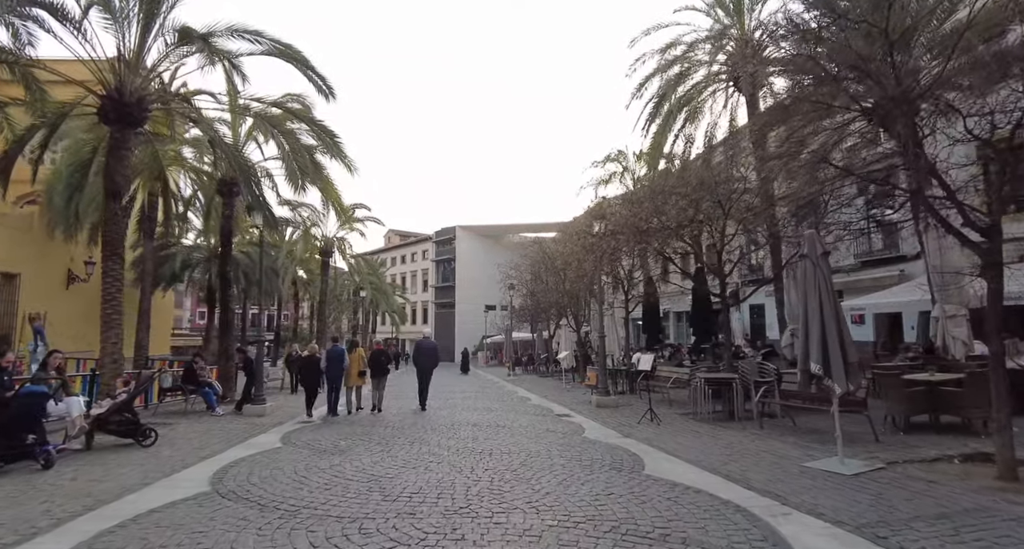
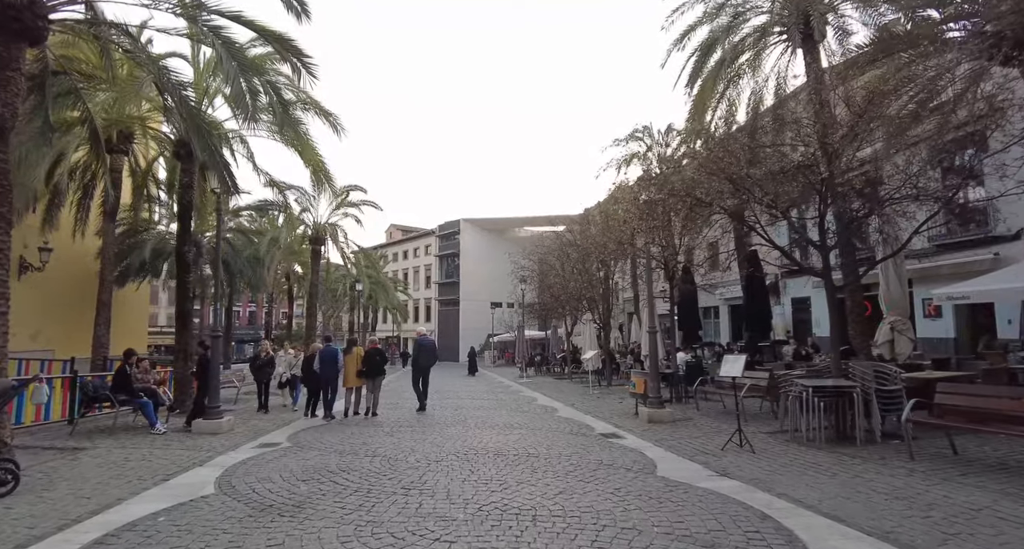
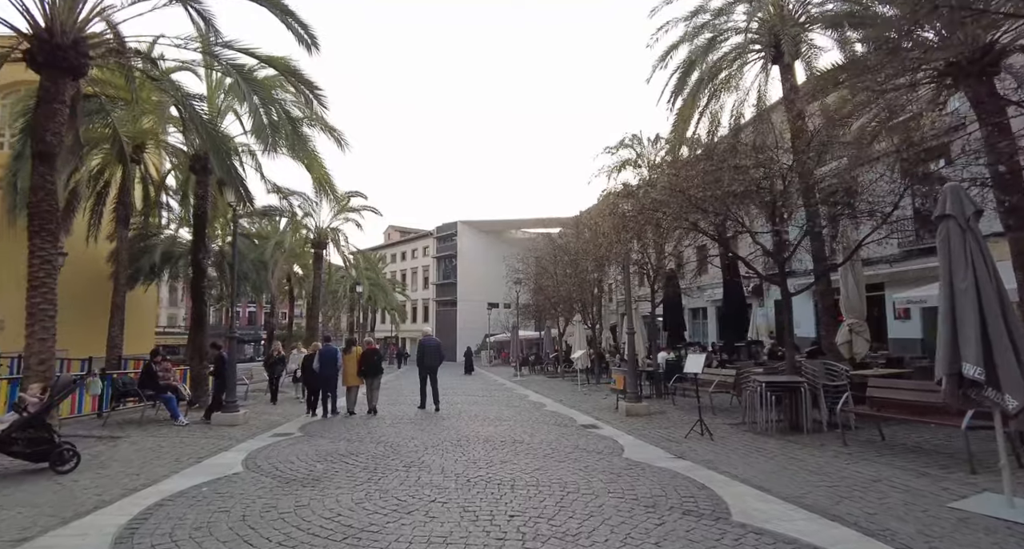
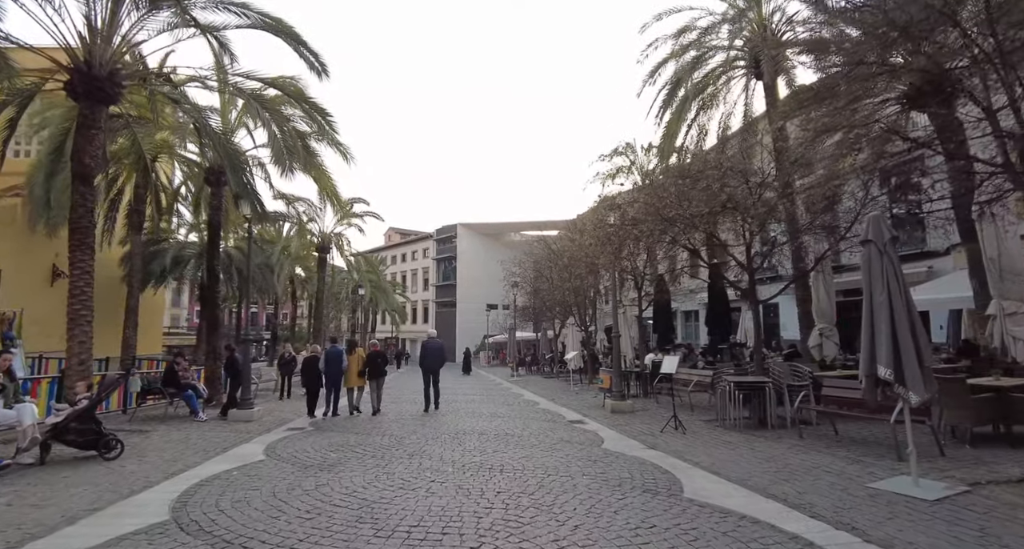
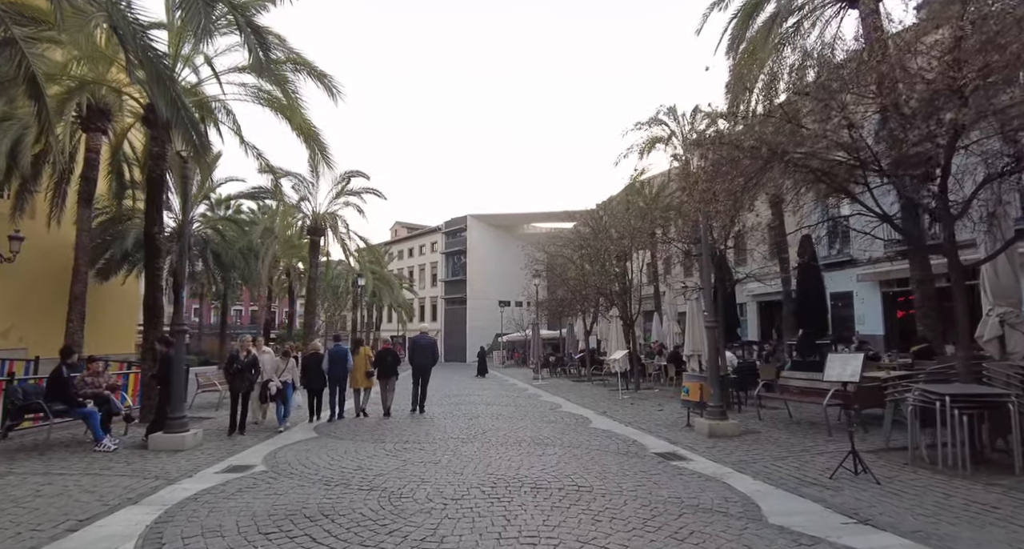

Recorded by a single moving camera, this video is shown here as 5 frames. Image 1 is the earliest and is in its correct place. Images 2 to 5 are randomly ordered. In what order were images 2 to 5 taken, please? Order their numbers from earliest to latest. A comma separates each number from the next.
4, 3, 2, 5
